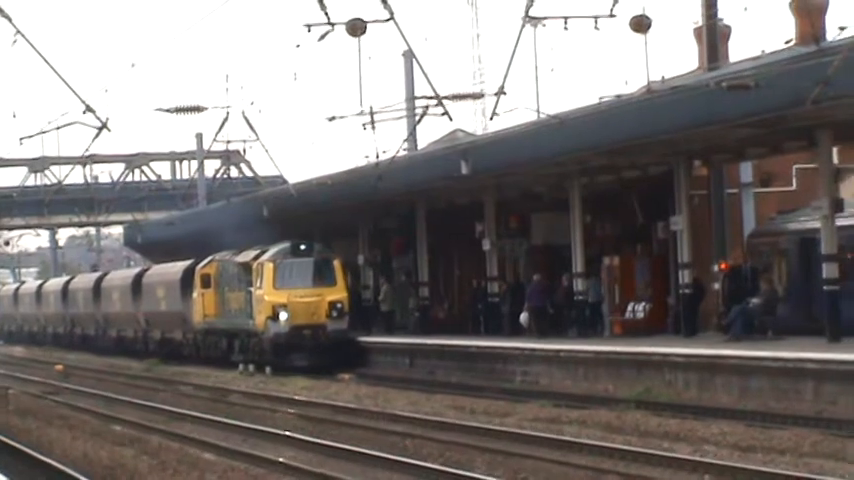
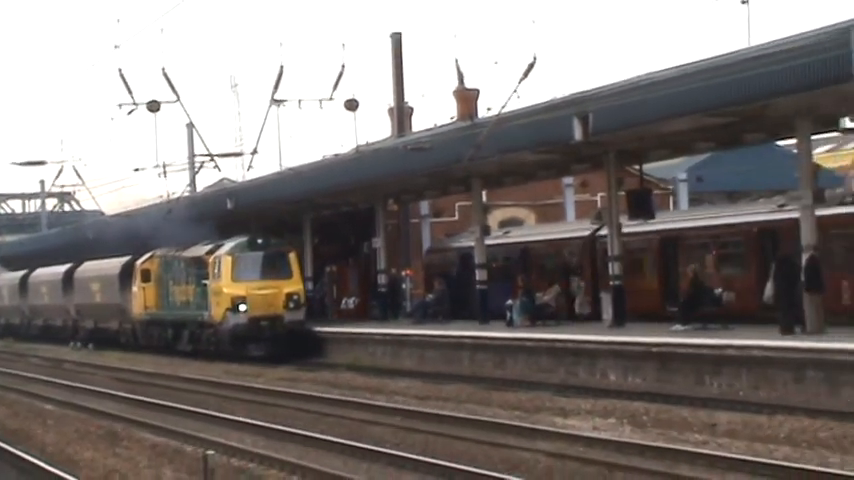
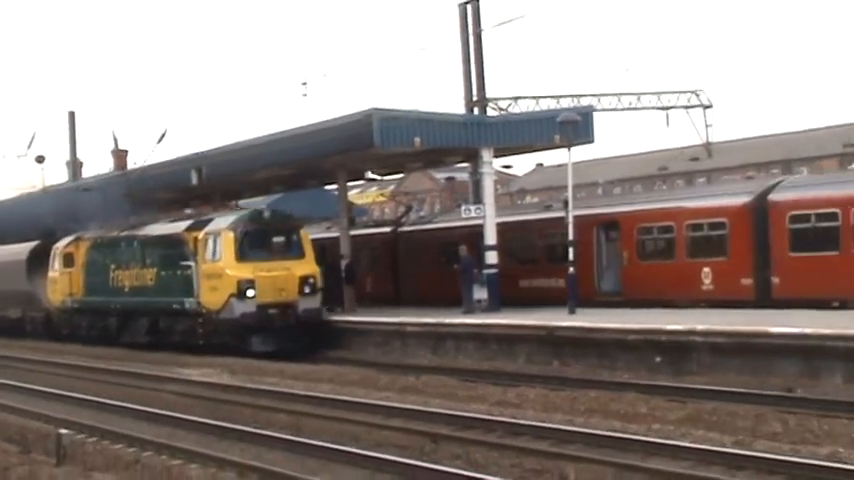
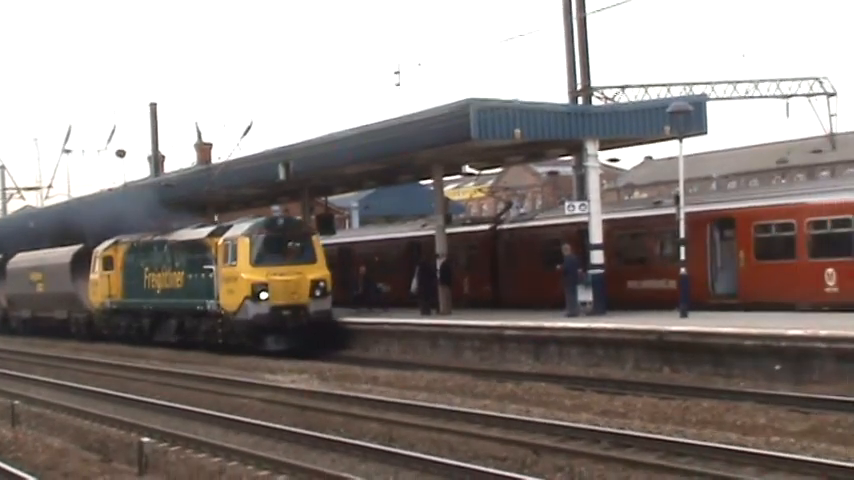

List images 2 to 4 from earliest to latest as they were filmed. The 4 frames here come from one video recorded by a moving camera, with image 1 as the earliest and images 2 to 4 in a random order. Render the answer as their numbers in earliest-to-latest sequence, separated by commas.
2, 4, 3
